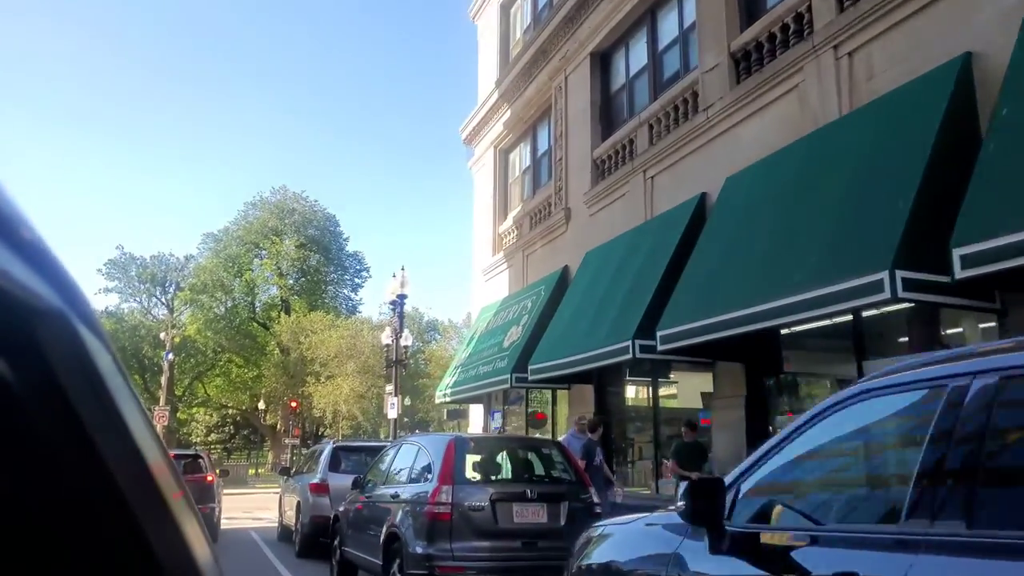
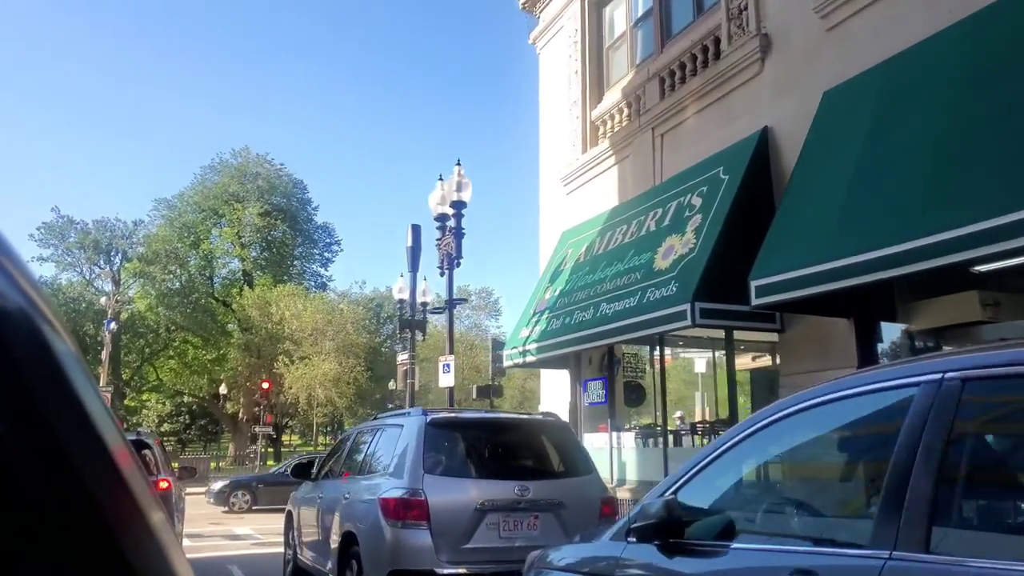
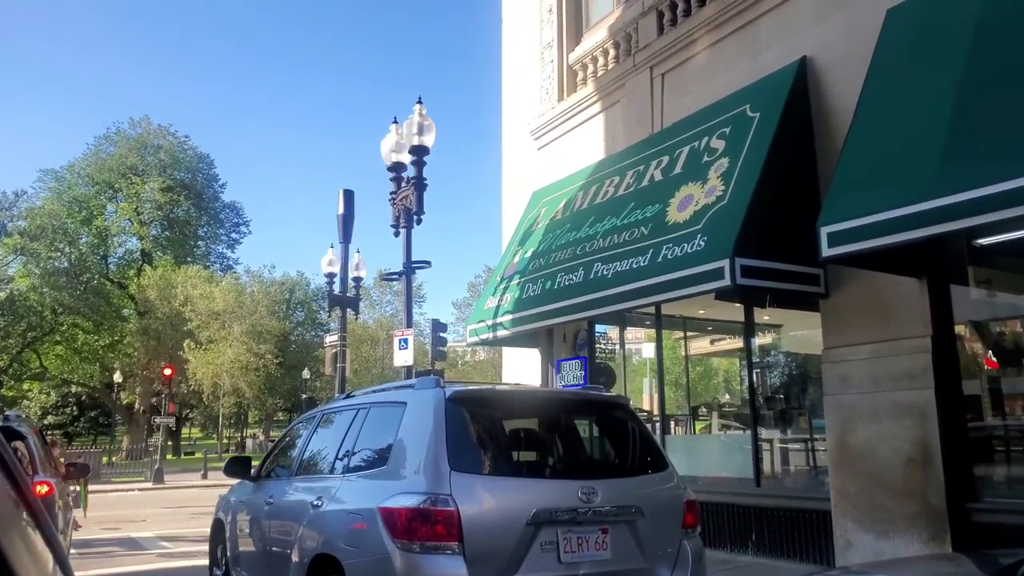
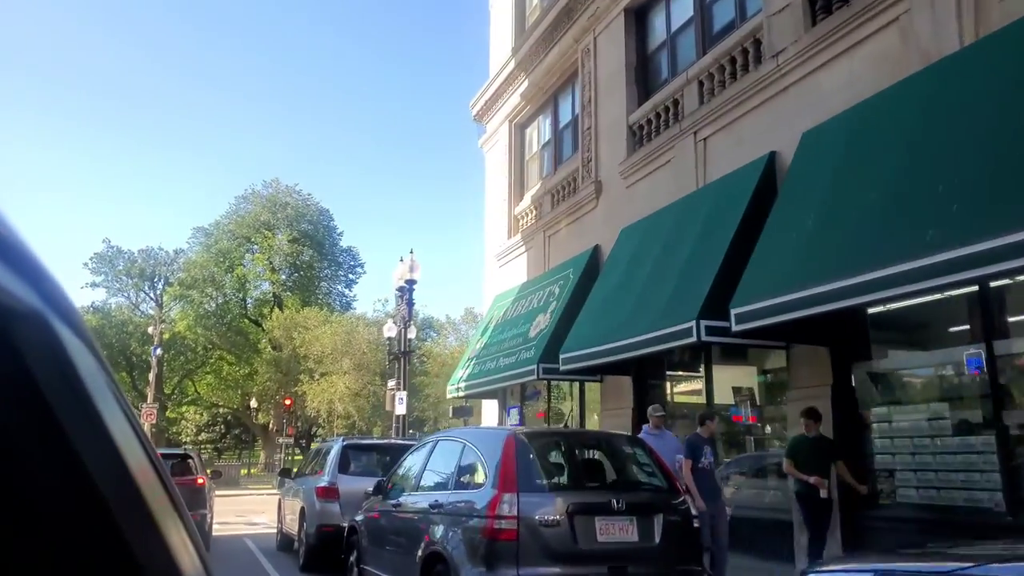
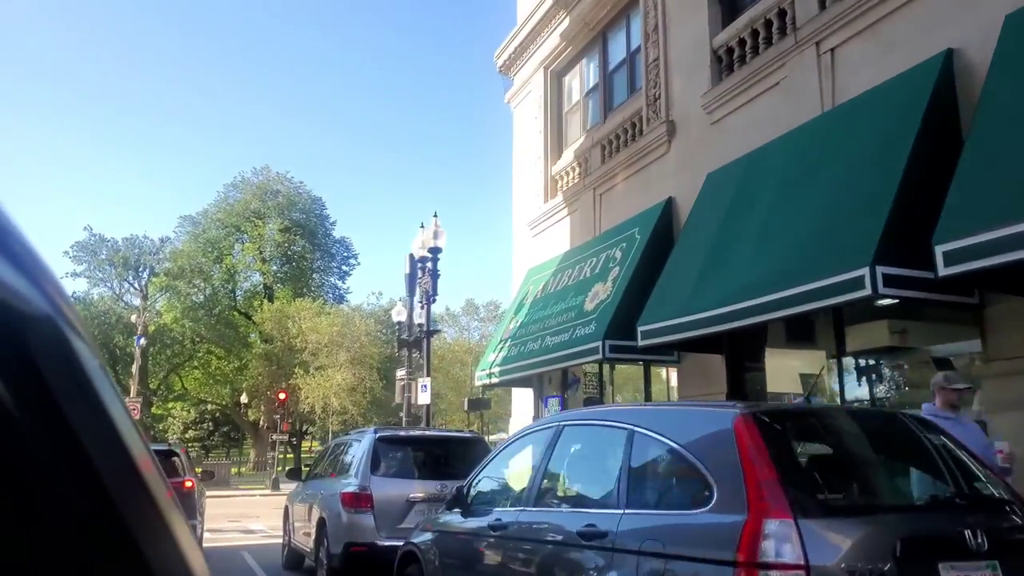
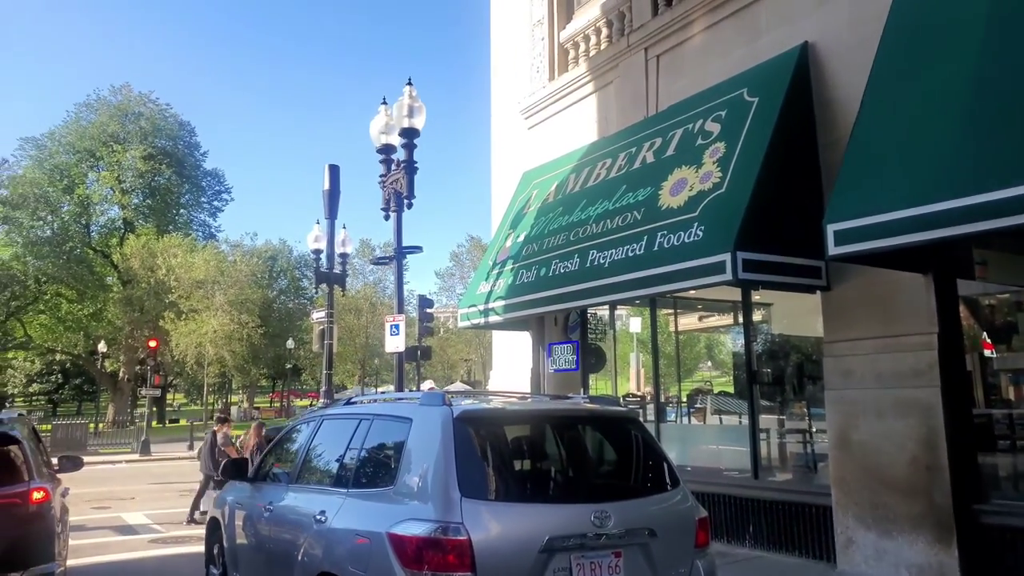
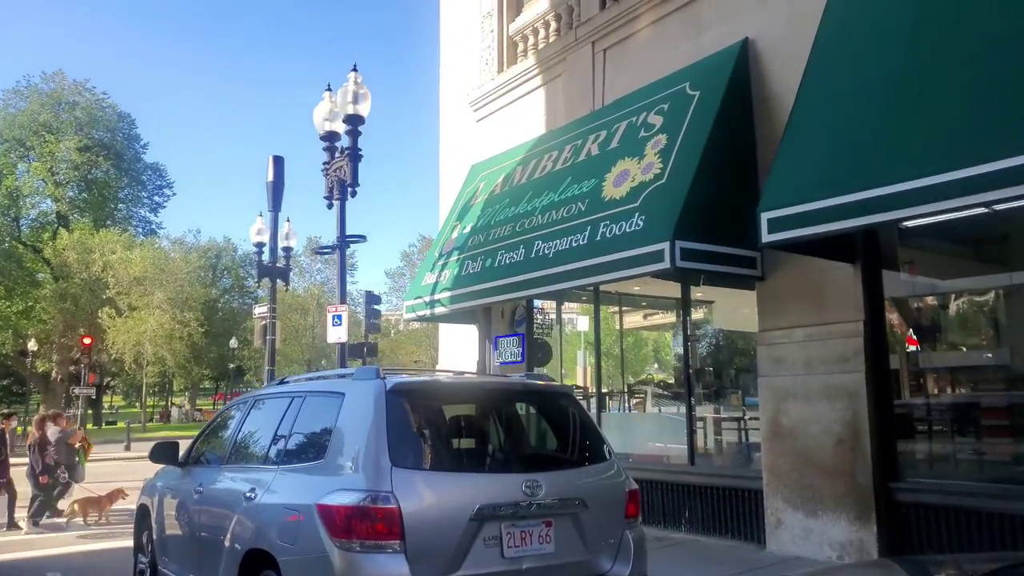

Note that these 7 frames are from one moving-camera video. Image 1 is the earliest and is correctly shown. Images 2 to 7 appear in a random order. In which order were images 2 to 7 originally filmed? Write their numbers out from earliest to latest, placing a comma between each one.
4, 5, 2, 3, 7, 6
